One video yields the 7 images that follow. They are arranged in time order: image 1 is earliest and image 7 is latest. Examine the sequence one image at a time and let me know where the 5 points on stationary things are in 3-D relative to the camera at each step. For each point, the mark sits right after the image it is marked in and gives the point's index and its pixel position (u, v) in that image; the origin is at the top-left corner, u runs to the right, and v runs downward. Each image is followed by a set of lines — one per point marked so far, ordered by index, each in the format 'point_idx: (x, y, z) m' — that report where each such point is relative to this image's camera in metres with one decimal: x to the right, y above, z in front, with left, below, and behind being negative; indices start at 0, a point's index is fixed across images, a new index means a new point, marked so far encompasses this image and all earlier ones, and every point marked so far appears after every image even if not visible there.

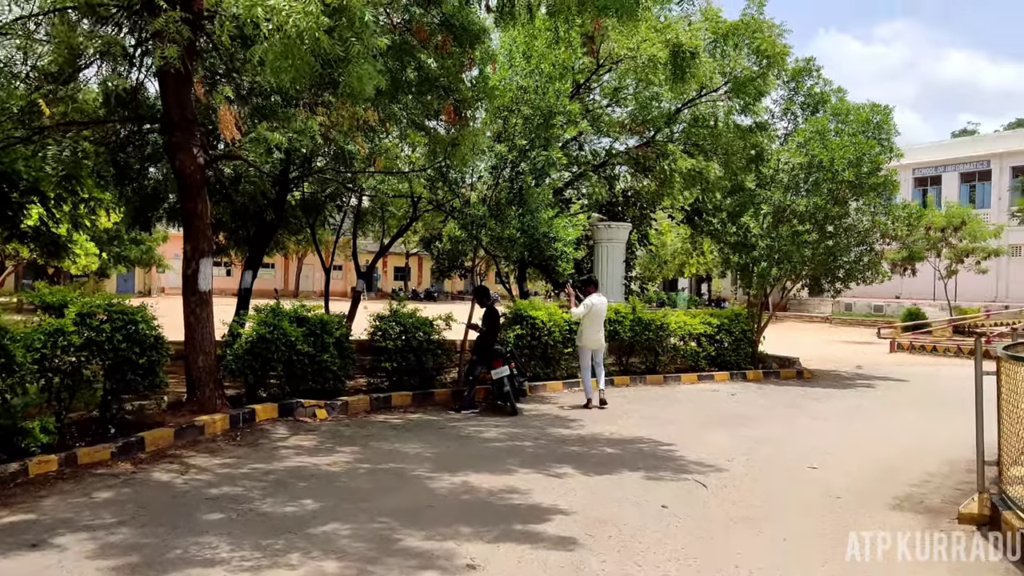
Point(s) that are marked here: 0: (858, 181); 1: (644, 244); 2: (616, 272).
0: (+5.4, +1.7, +13.6) m
1: (+2.6, +0.9, +17.2) m
2: (+1.8, +0.3, +15.4) m
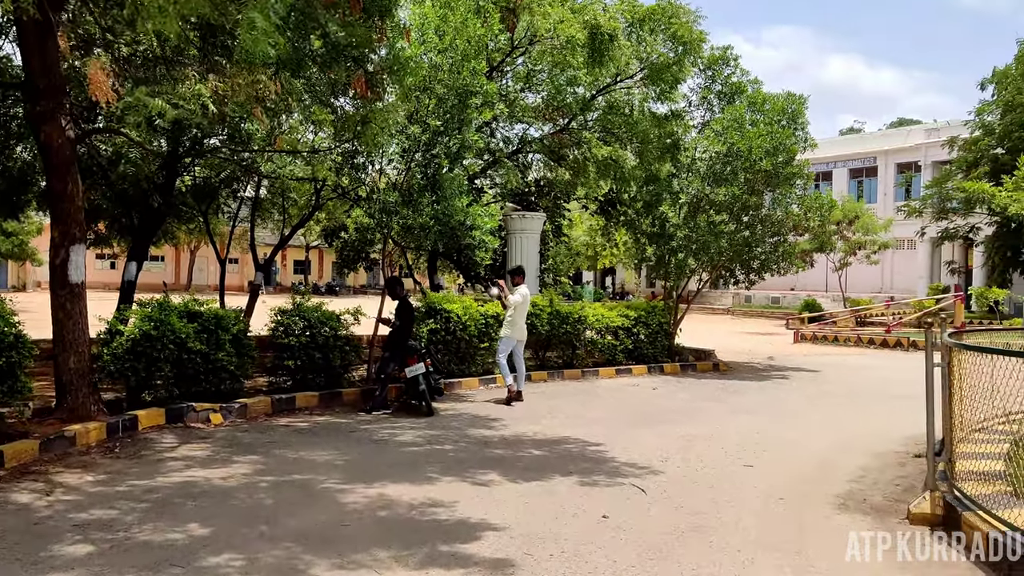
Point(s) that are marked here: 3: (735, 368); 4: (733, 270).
0: (+4.1, +1.8, +13.5) m
1: (+0.8, +1.0, +16.8) m
2: (+0.3, +0.4, +14.9) m
3: (+3.6, -1.3, +14.2) m
4: (+3.6, +0.3, +14.4) m
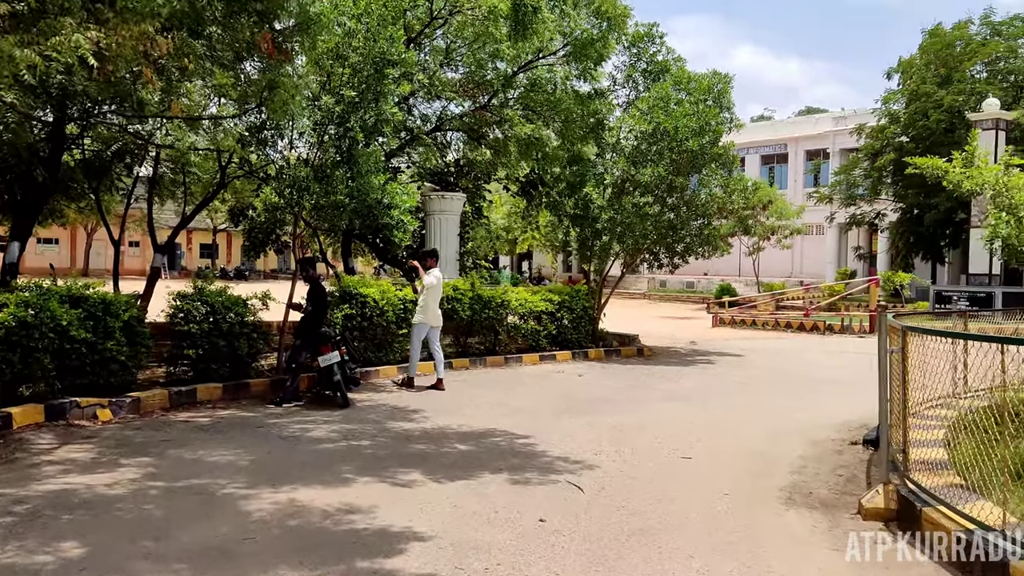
0: (+2.9, +2.1, +13.2) m
1: (-0.7, +1.3, +16.3) m
2: (-1.0, +0.7, +14.3) m
3: (+2.3, -1.0, +13.9) m
4: (+2.3, +0.6, +14.1) m
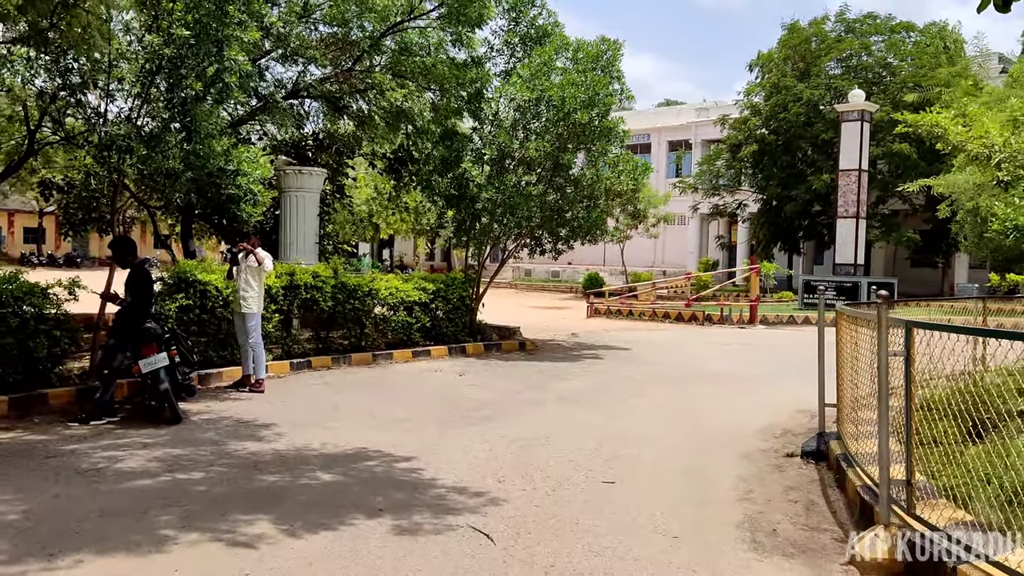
0: (+1.1, +2.3, +12.1) m
1: (-2.9, +1.5, +14.6) m
2: (-2.9, +0.9, +12.6) m
3: (+0.4, -0.9, +12.8) m
4: (+0.4, +0.7, +13.0) m
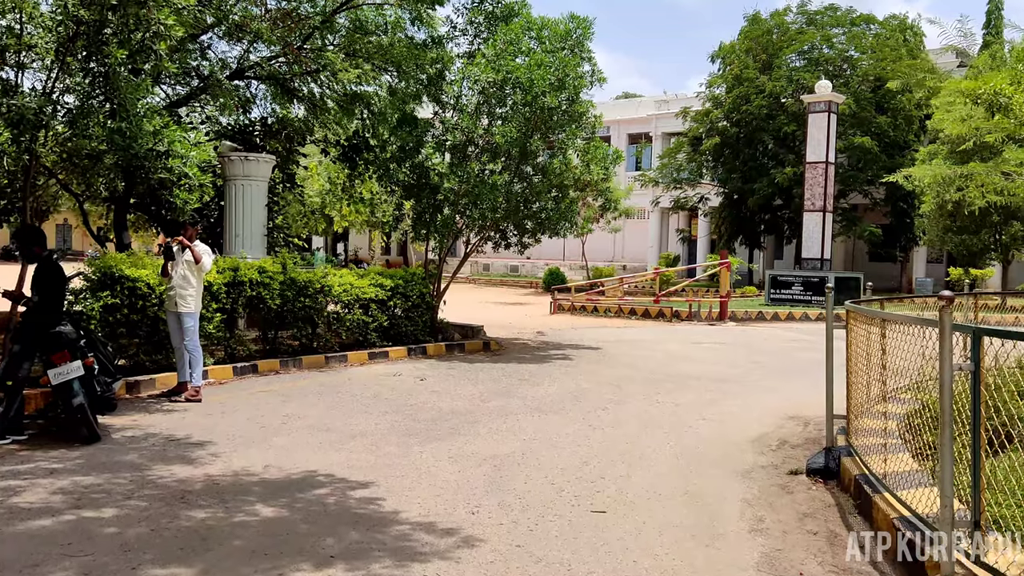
0: (+0.6, +2.3, +11.4) m
1: (-3.5, +1.6, +13.6) m
2: (-3.4, +0.9, +11.7) m
3: (-0.1, -0.8, +12.0) m
4: (-0.1, +0.8, +12.2) m
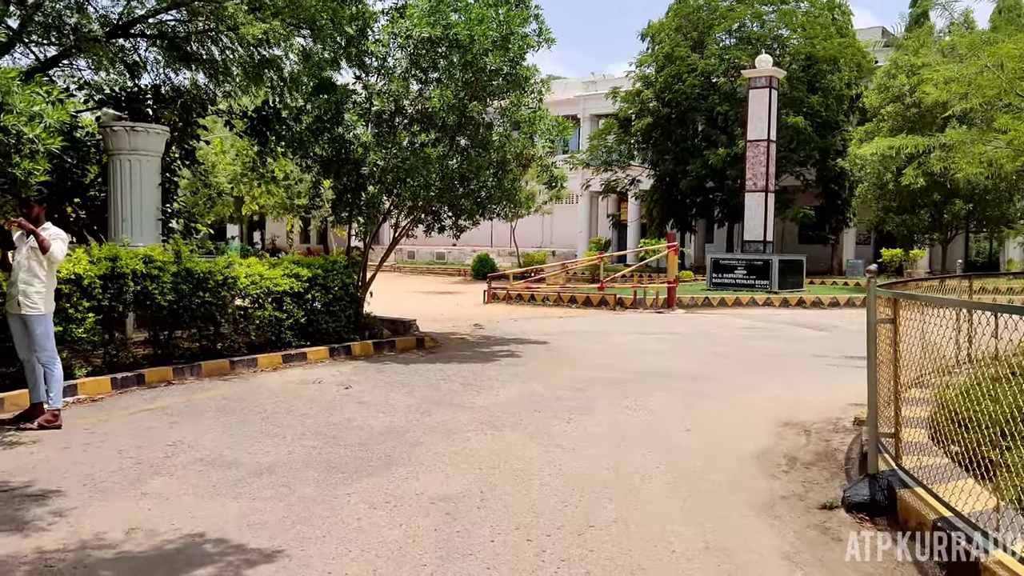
0: (-0.2, +2.5, +10.1) m
1: (-4.4, +1.7, +11.9) m
2: (-4.2, +1.0, +10.0) m
3: (-0.9, -0.7, +10.7) m
4: (-0.9, +0.9, +10.8) m
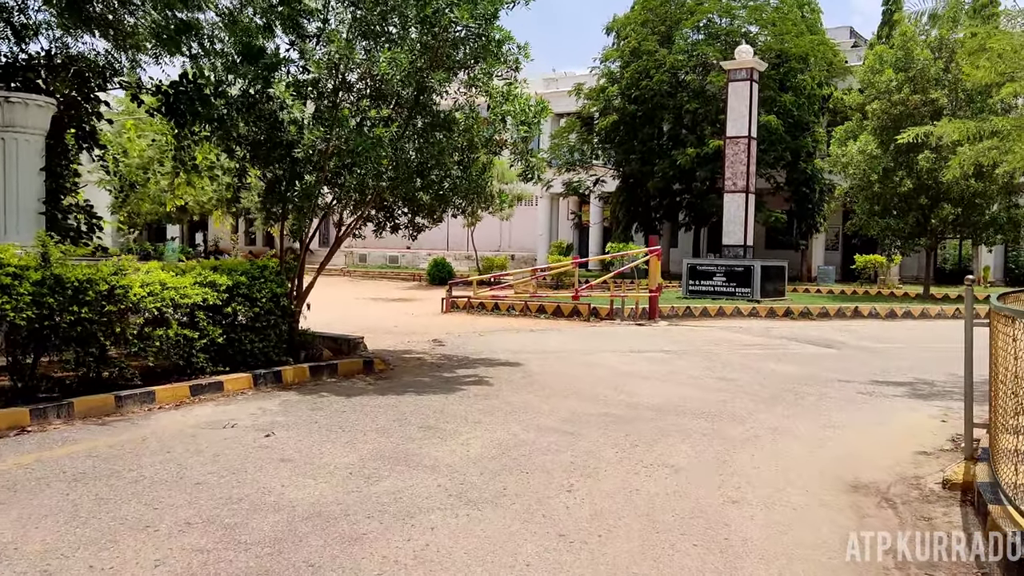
0: (-0.5, +2.4, +8.3) m
1: (-4.8, +1.6, +10.0) m
2: (-4.5, +0.9, +8.0) m
3: (-1.2, -0.8, +8.9) m
4: (-1.3, +0.8, +9.0) m
